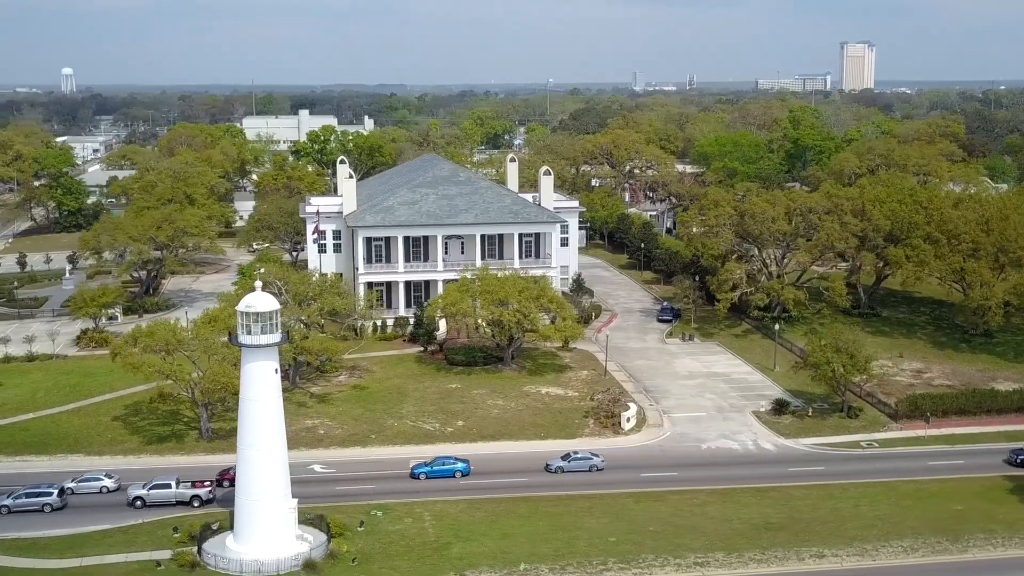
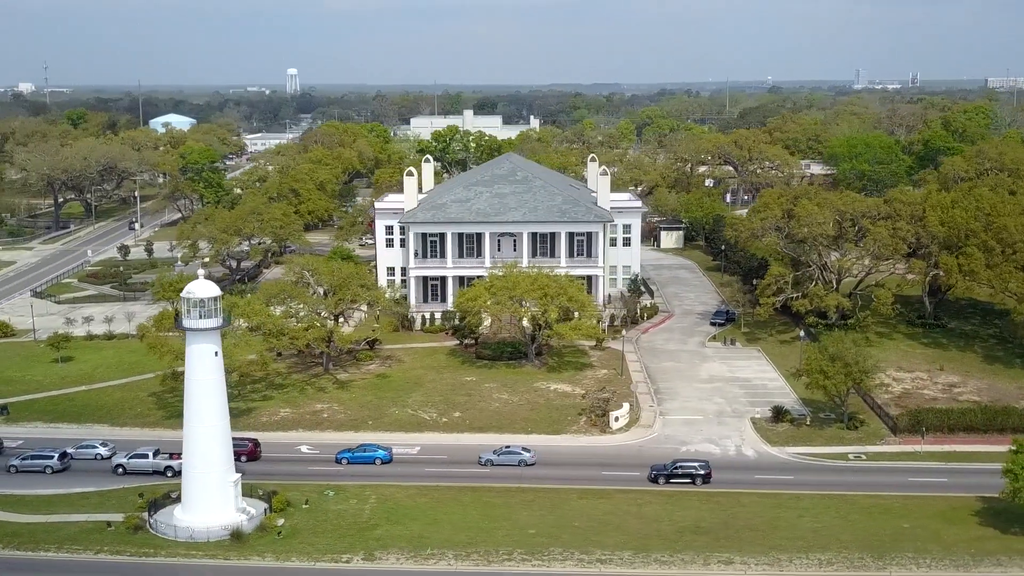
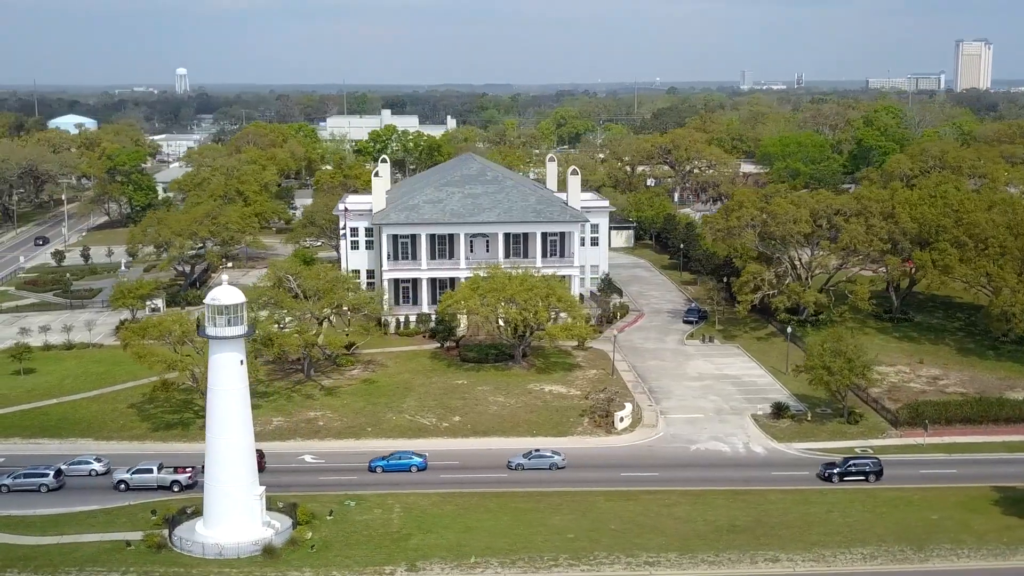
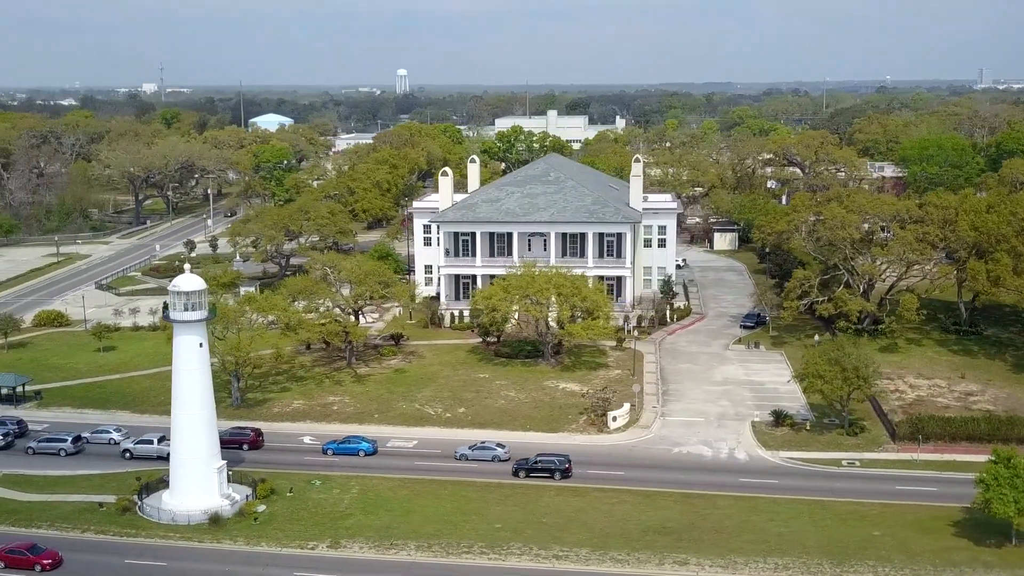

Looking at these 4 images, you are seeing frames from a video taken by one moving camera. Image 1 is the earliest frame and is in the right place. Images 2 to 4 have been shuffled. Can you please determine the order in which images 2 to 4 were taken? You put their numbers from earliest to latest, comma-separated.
3, 2, 4
